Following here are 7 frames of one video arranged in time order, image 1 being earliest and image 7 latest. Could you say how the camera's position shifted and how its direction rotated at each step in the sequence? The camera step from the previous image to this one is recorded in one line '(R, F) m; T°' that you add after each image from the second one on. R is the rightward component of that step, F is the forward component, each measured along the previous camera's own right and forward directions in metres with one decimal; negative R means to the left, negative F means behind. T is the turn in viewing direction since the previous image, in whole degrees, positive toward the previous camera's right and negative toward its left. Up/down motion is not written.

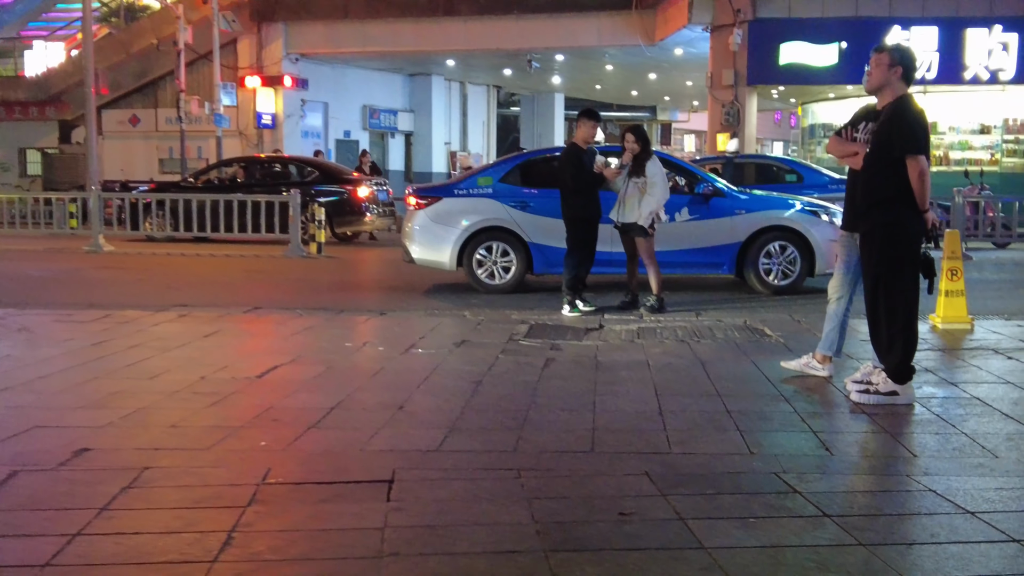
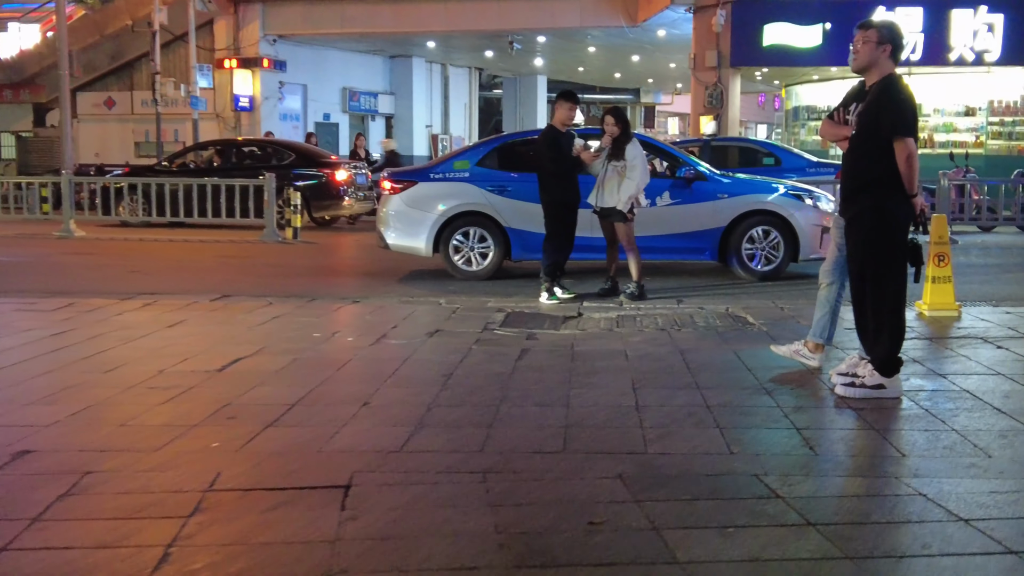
(+0.1, +0.2) m; +1°
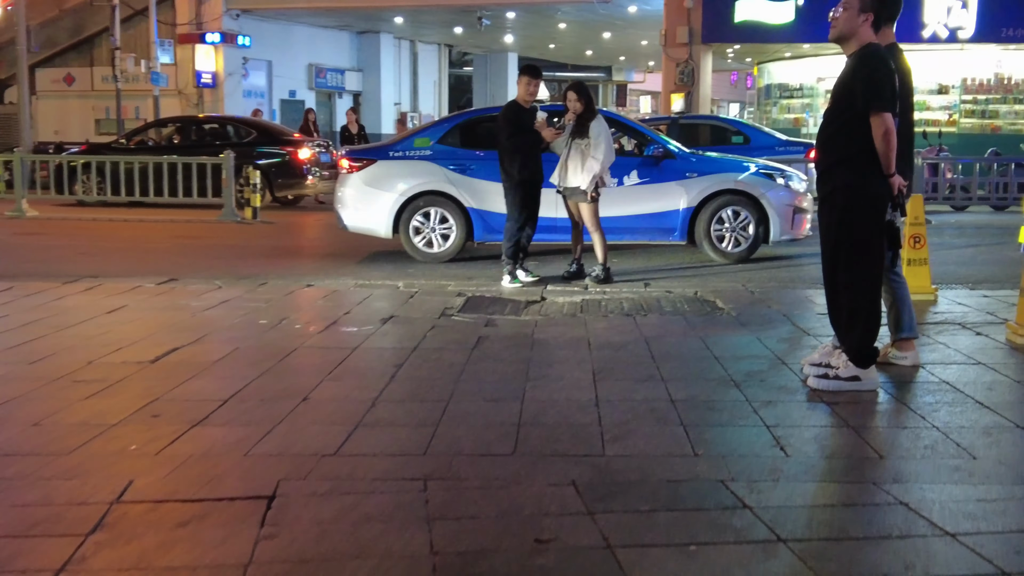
(+0.1, +0.4) m; +1°
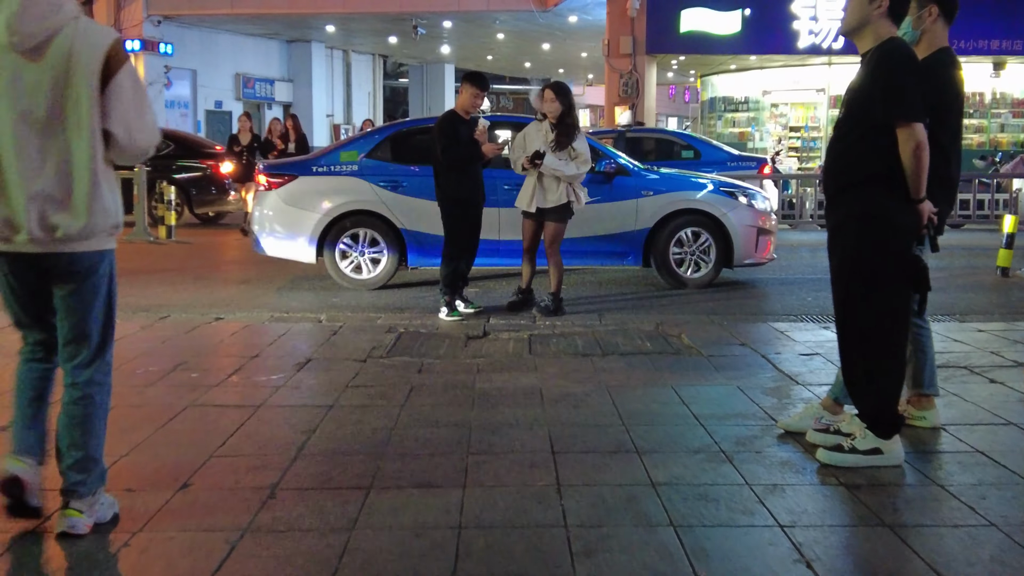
(0.0, +1.0) m; +3°
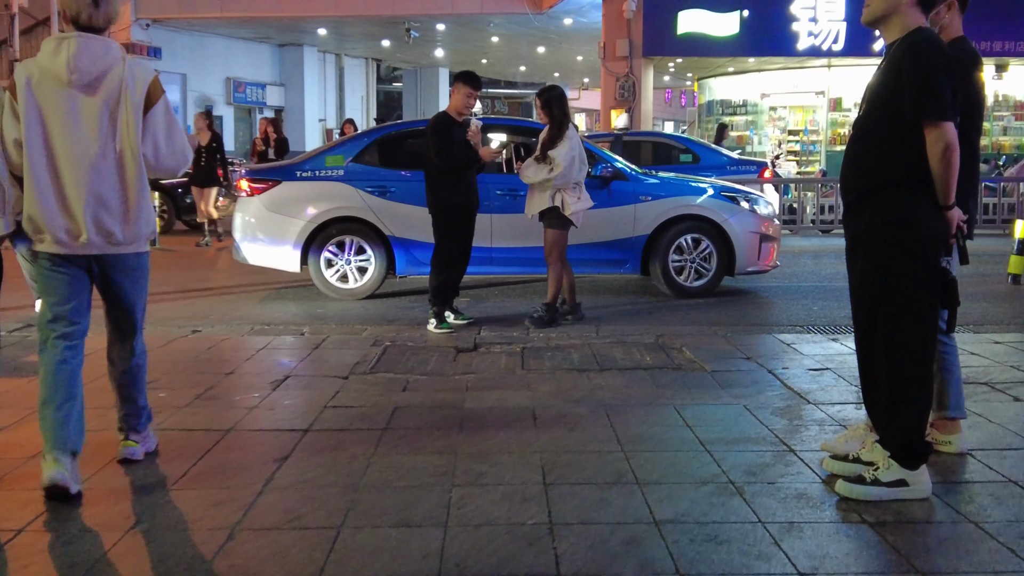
(0.0, +0.4) m; 0°
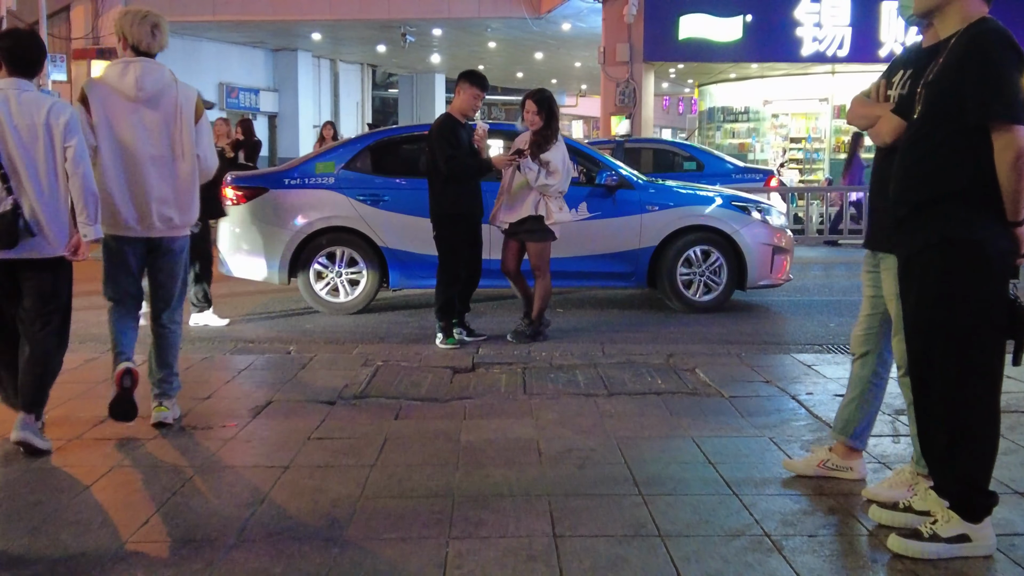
(0.0, +0.4) m; 0°
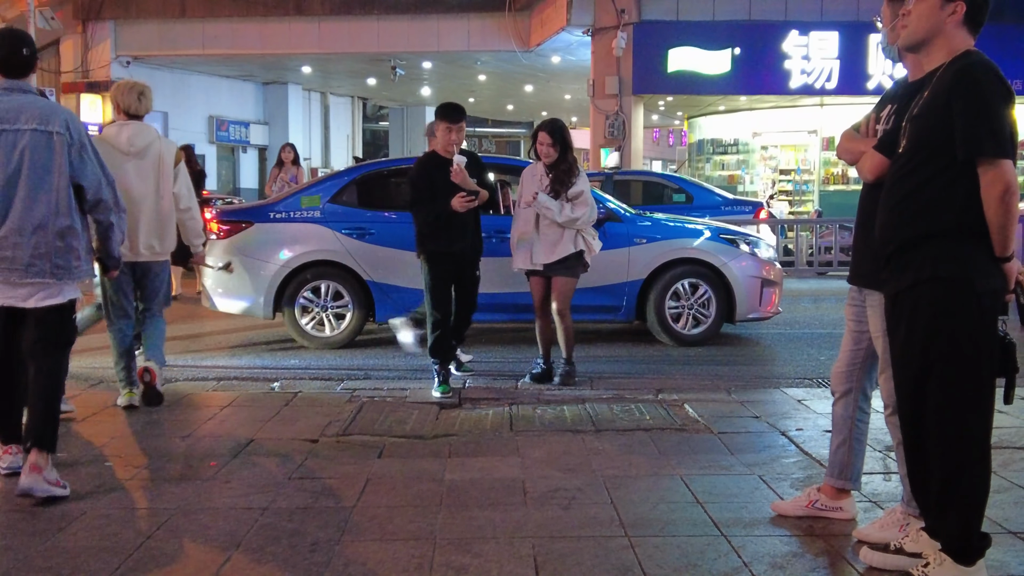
(0.0, +0.1) m; 0°
